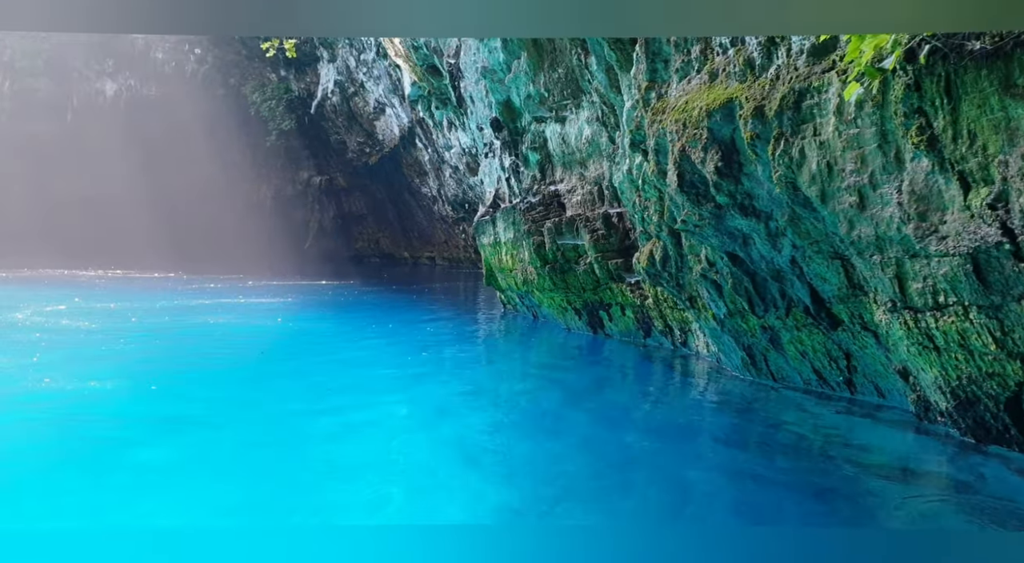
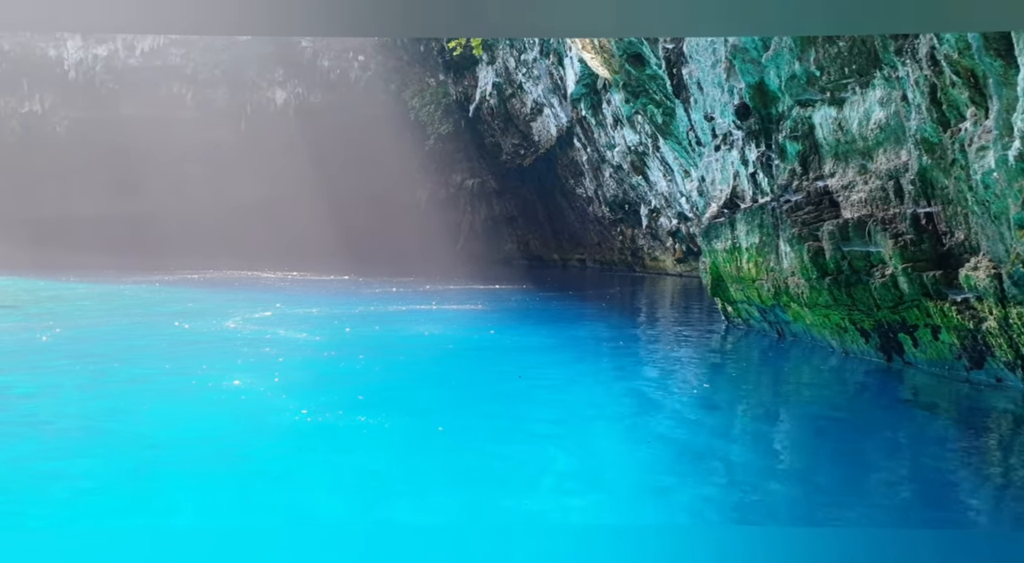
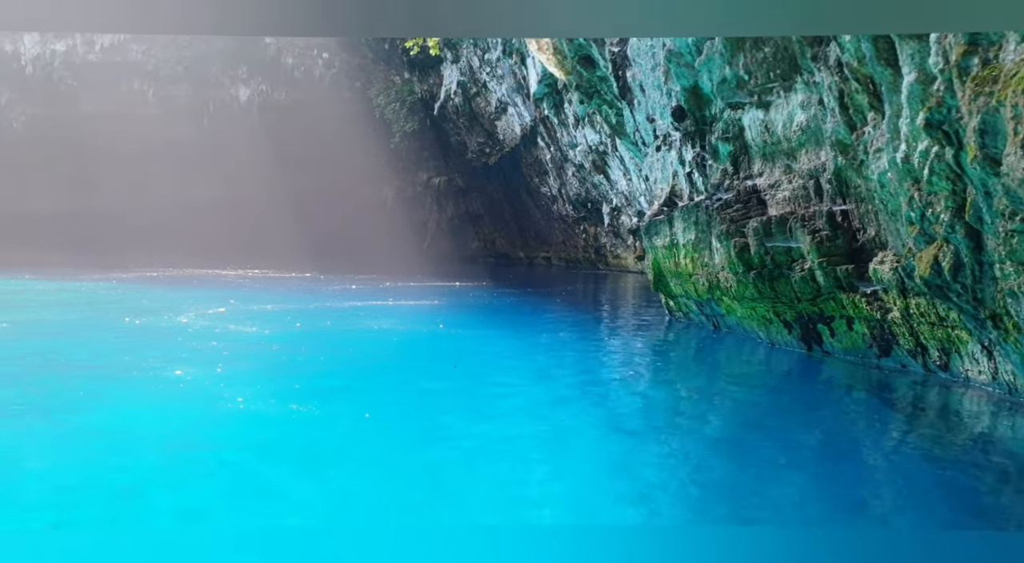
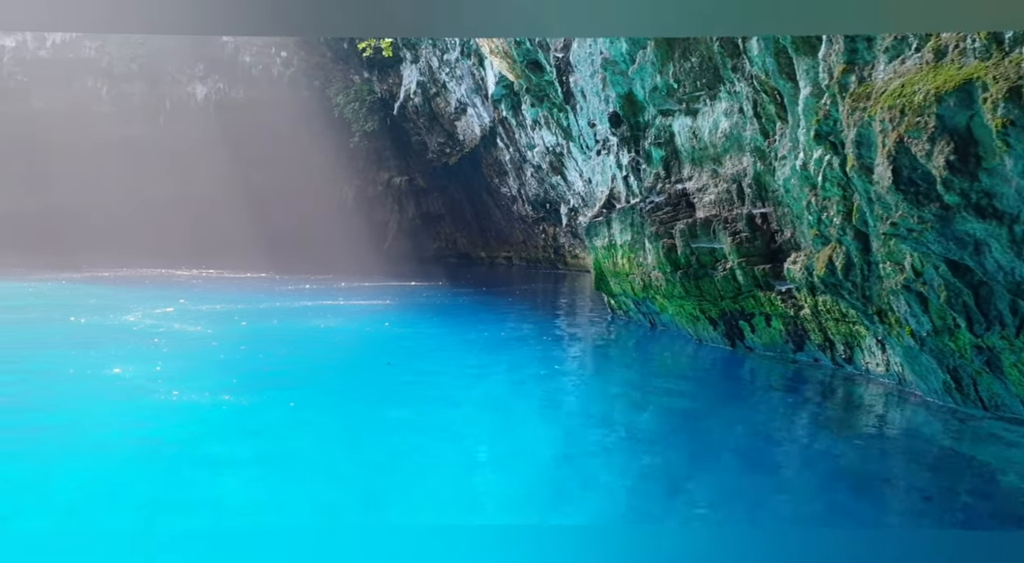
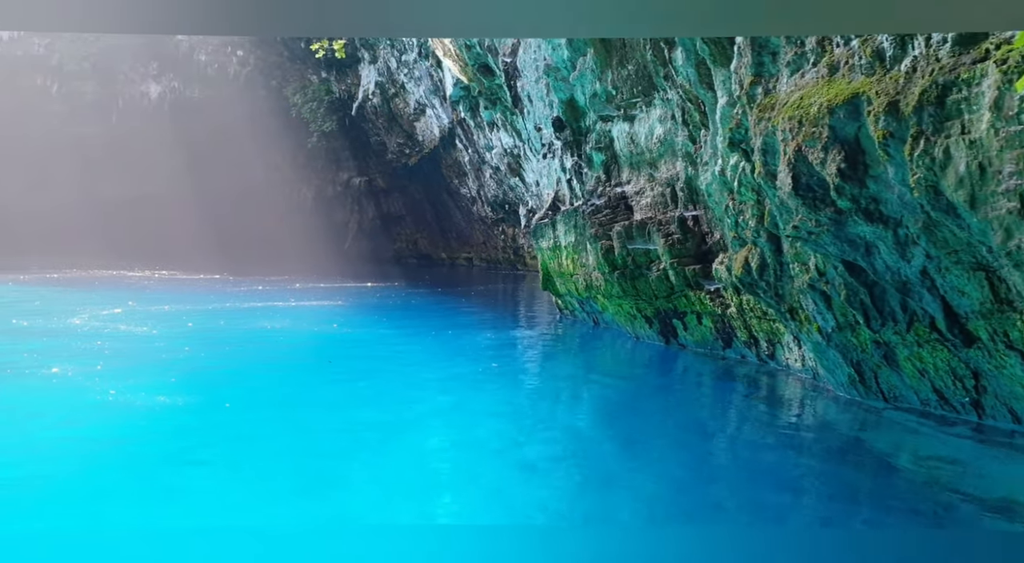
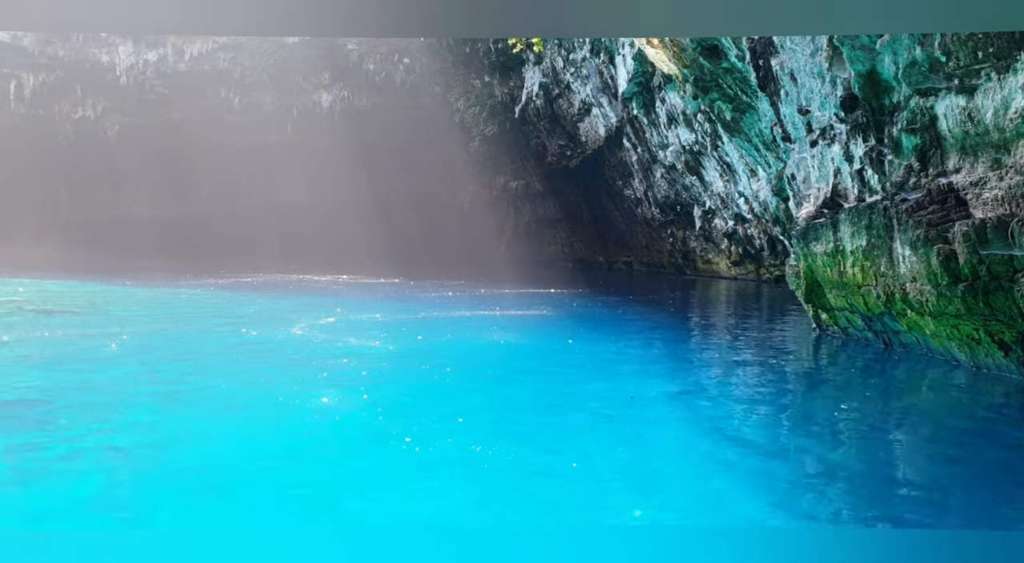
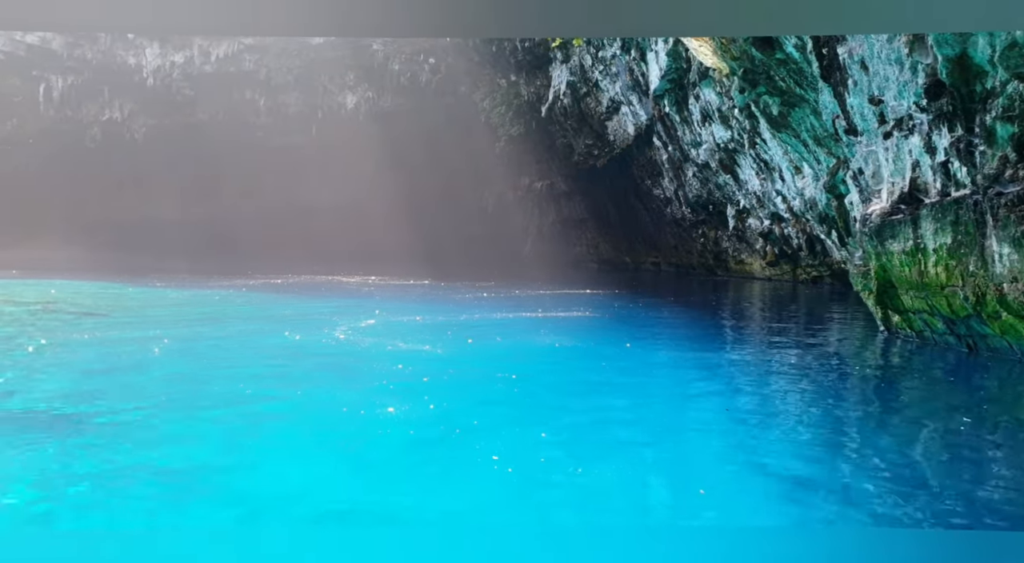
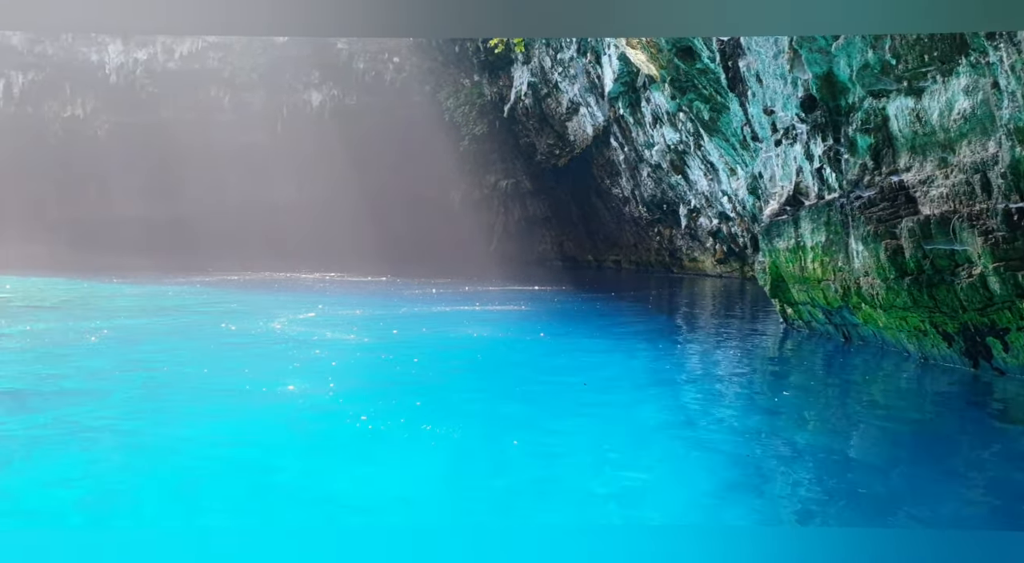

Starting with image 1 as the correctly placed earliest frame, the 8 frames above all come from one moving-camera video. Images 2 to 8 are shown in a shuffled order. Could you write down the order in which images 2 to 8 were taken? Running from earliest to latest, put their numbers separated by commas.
5, 4, 3, 2, 8, 6, 7
